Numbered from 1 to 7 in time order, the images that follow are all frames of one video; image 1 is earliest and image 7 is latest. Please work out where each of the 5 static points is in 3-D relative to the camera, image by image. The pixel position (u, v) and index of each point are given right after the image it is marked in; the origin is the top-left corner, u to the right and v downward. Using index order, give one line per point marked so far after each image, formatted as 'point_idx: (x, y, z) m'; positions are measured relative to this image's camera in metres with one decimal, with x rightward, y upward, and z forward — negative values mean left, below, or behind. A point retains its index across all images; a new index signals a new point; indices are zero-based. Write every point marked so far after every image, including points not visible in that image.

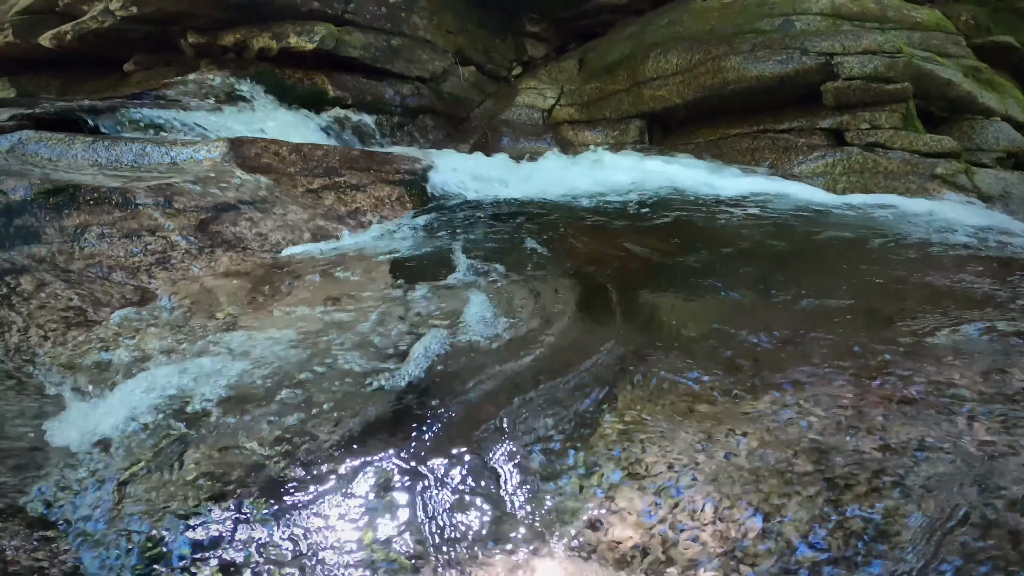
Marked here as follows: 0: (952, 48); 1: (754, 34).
0: (+7.9, +4.7, +5.9) m
1: (+4.2, +4.4, +5.7) m
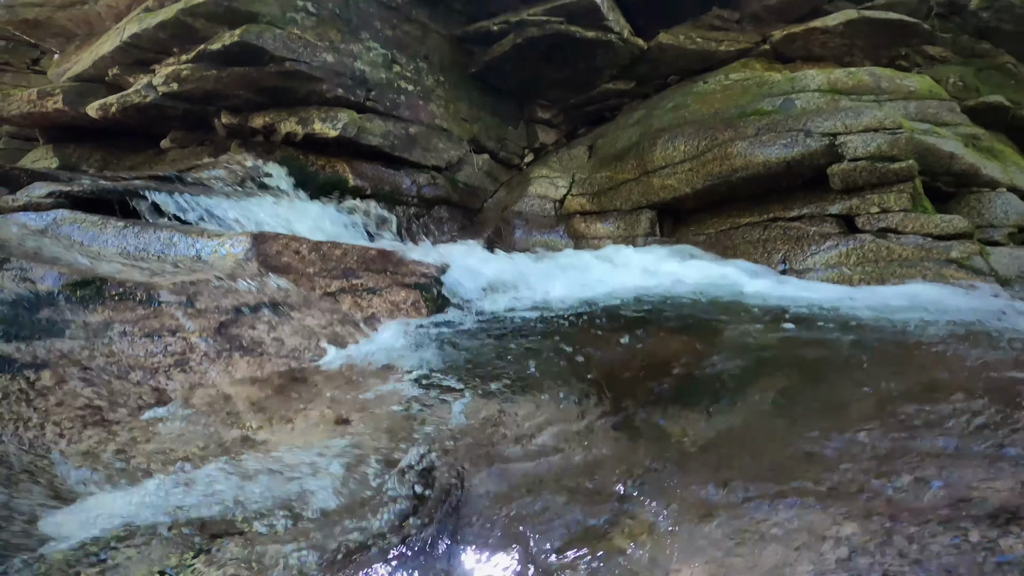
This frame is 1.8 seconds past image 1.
0: (+8.2, +3.3, +6.1) m
1: (+4.5, +3.0, +5.9) m
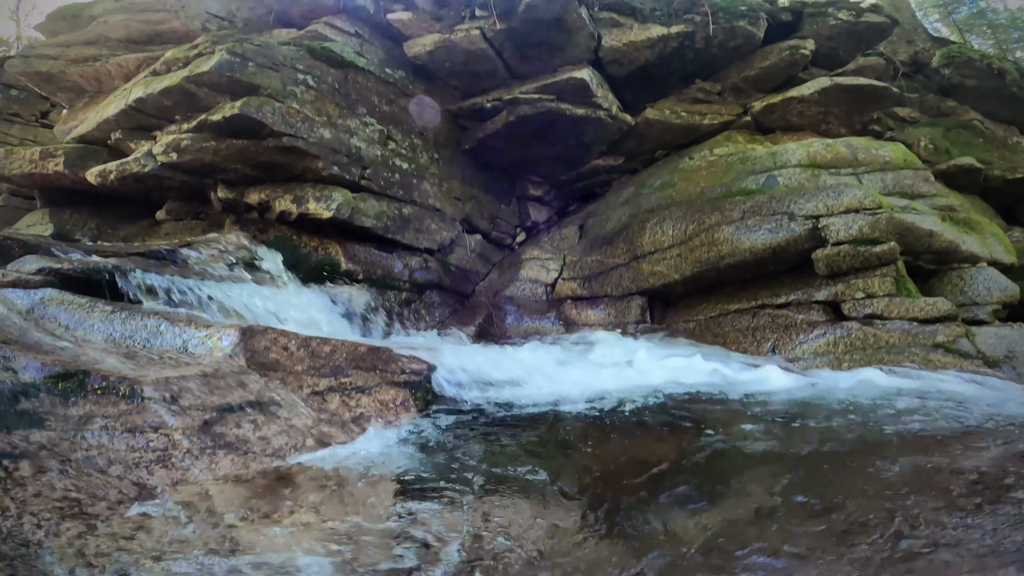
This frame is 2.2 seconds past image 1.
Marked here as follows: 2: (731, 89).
0: (+8.0, +1.9, +6.3) m
1: (+4.3, +1.6, +6.0) m
2: (+5.7, +5.1, +8.4) m
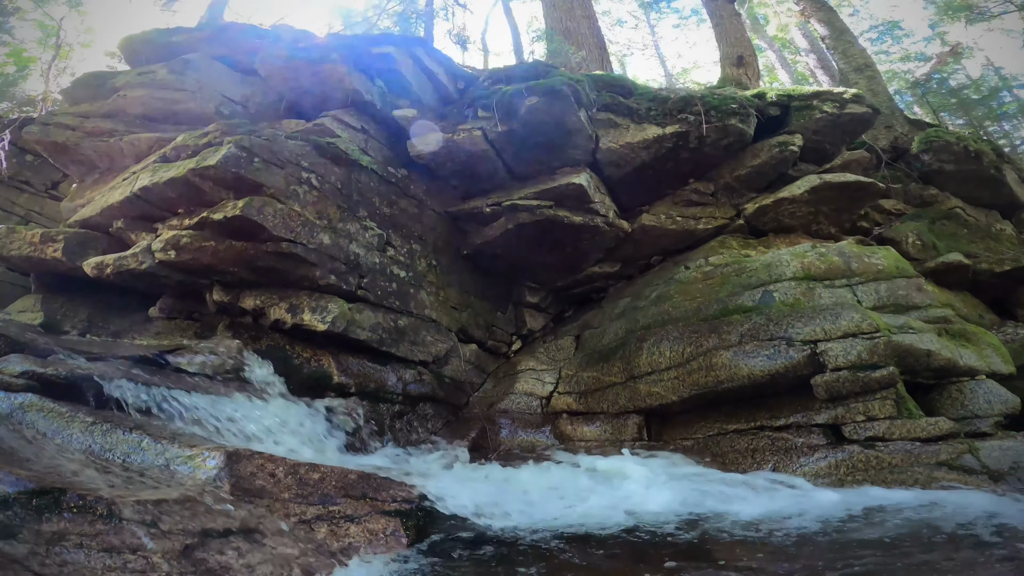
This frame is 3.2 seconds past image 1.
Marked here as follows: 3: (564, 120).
0: (+8.0, -0.2, +6.4) m
1: (+4.3, -0.5, +6.1) m
2: (+5.7, +2.8, +8.6) m
3: (+1.2, +4.0, +8.0) m
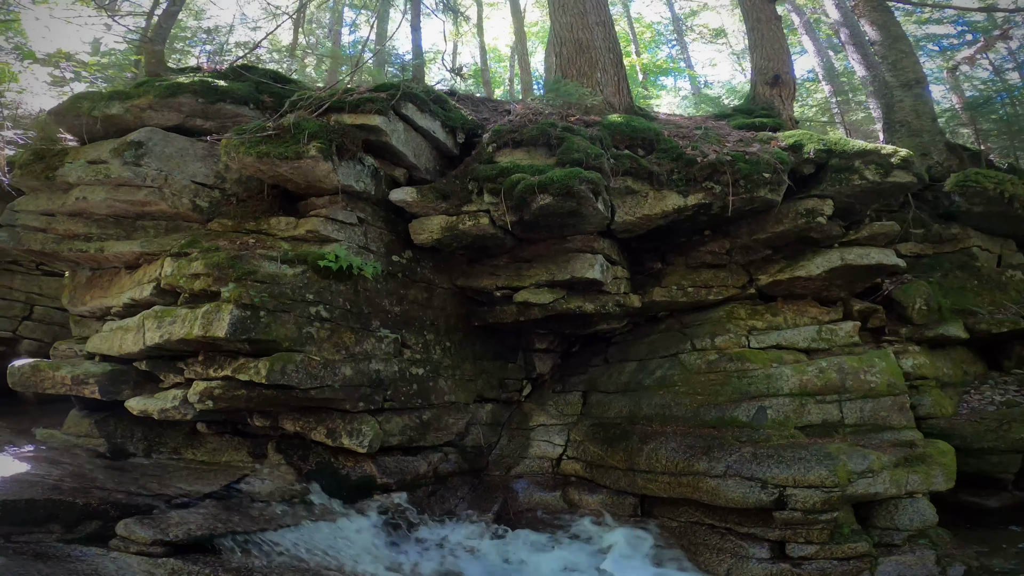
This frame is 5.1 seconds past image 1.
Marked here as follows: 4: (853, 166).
0: (+8.3, -2.5, +6.9) m
1: (+4.6, -2.9, +6.7) m
2: (+5.9, +1.0, +8.3) m
3: (+1.4, +1.7, +7.3) m
4: (+8.1, +2.9, +7.7) m
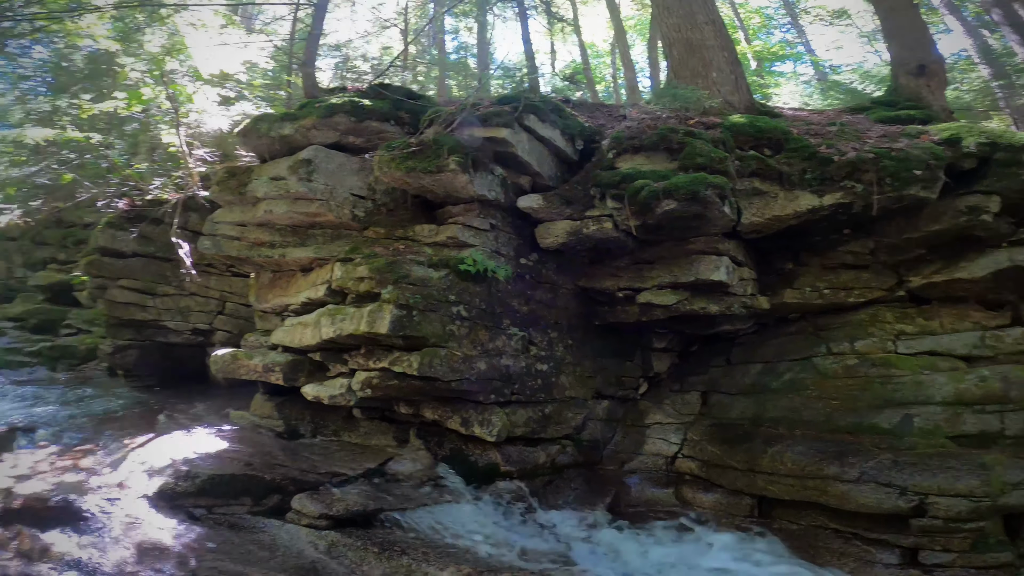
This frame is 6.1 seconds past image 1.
0: (+11.2, -2.6, +6.3) m
1: (+7.5, -3.0, +6.5) m
2: (+9.0, +0.9, +7.9) m
3: (+4.5, +1.7, +7.4) m
4: (+11.1, +2.9, +7.0) m
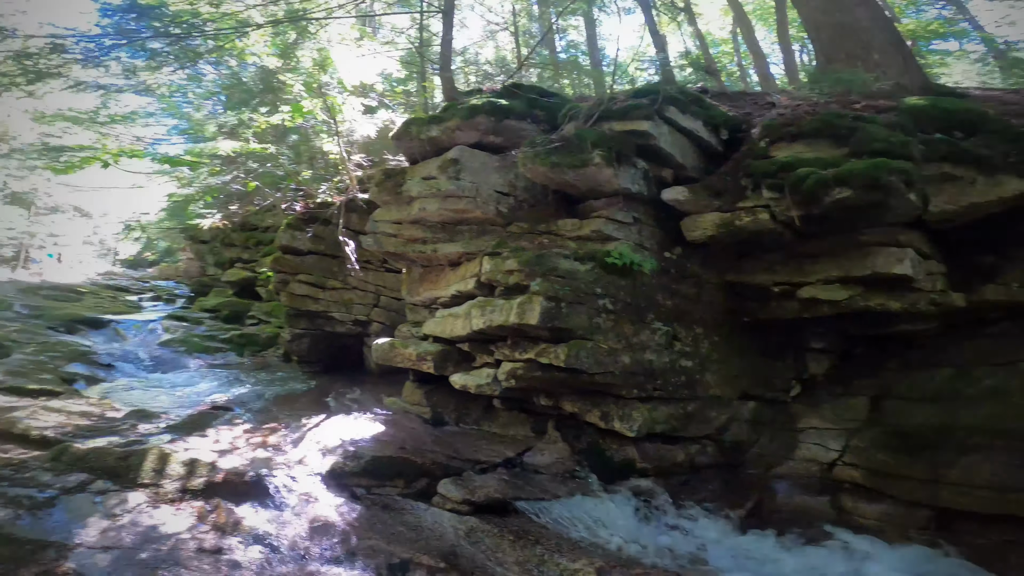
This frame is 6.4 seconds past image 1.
0: (+14.7, -2.5, +5.0) m
1: (+11.0, -2.9, +5.6) m
2: (+12.6, +1.0, +6.8) m
3: (+8.1, +1.8, +6.8) m
4: (+14.7, +2.9, +5.8) m
